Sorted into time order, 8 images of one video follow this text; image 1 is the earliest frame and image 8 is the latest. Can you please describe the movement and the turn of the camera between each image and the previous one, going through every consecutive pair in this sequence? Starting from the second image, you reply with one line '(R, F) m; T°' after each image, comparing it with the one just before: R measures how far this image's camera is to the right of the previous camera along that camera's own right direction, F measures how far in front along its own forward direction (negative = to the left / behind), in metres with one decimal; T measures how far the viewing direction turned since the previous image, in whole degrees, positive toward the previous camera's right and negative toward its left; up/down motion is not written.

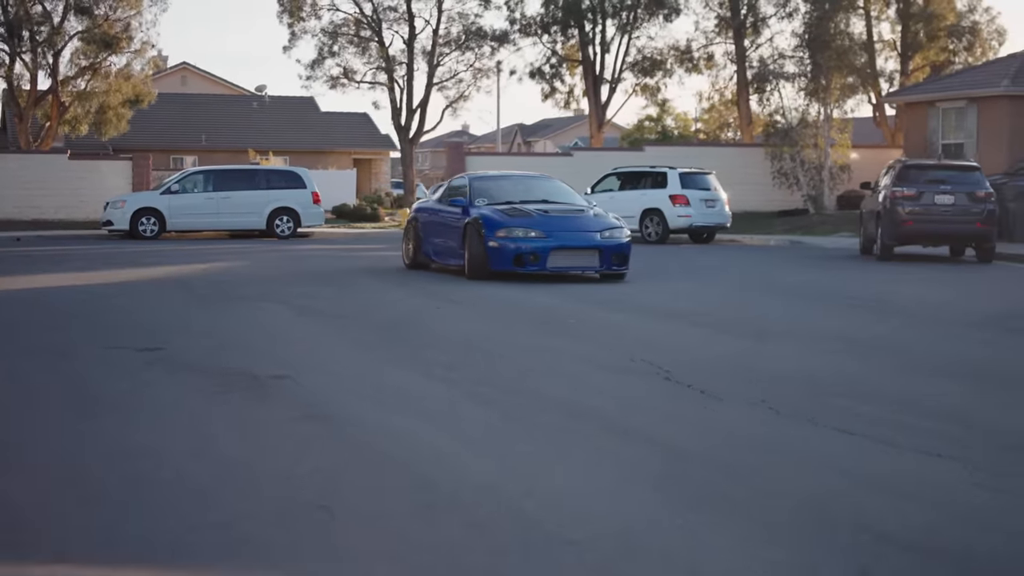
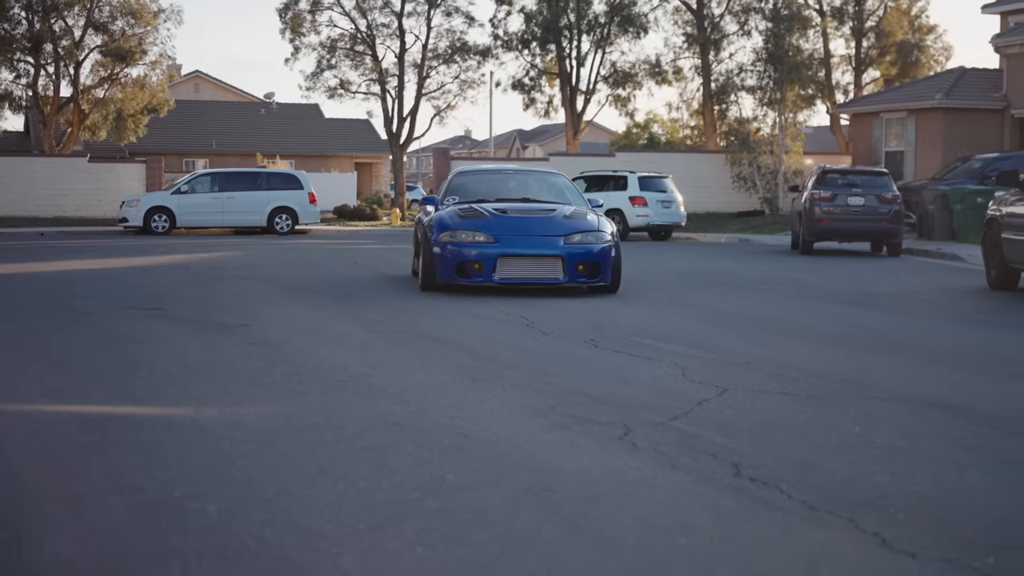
(+0.9, -2.9) m; -1°
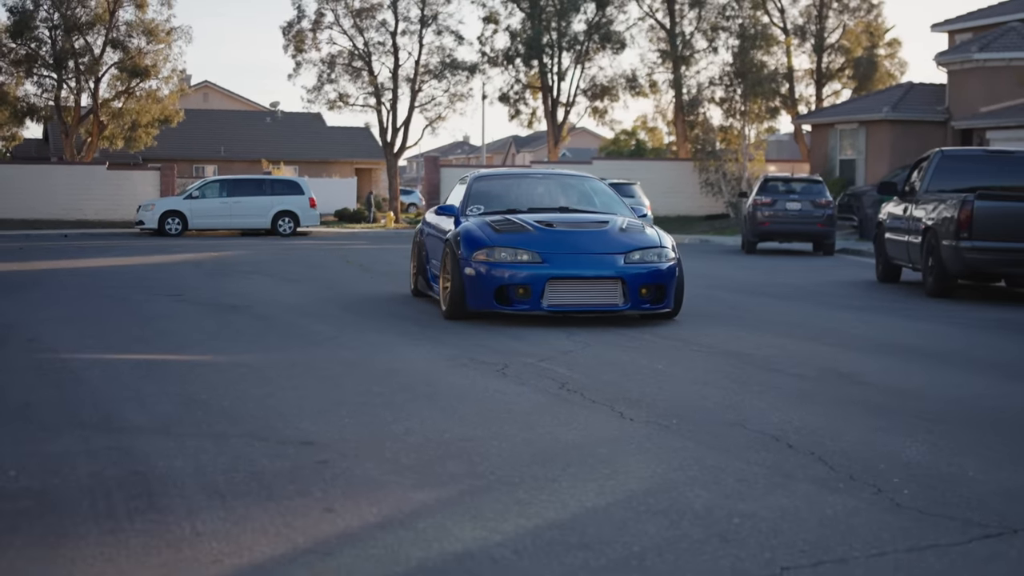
(+0.6, -3.0) m; 0°
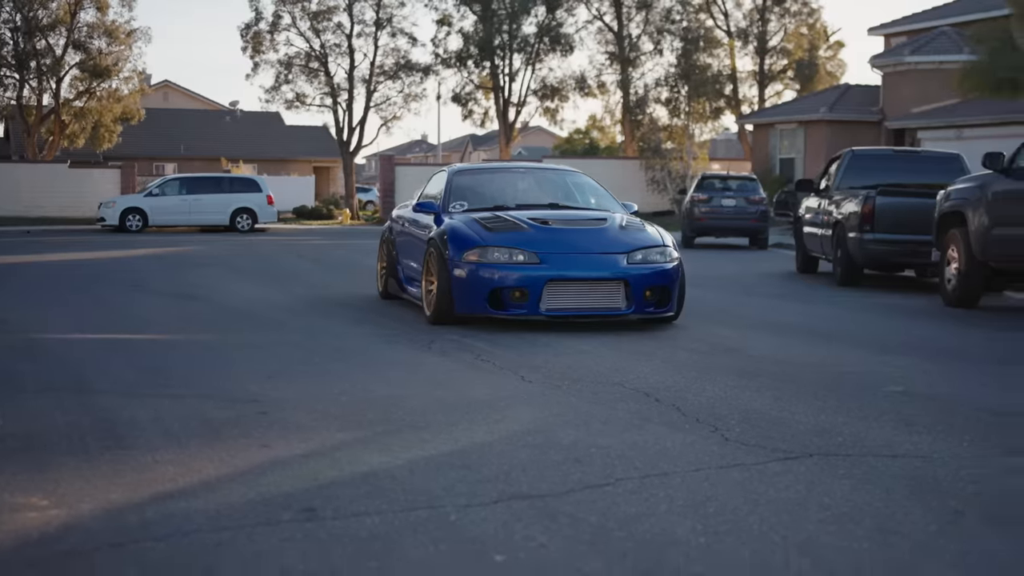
(+0.3, -1.2) m; +2°
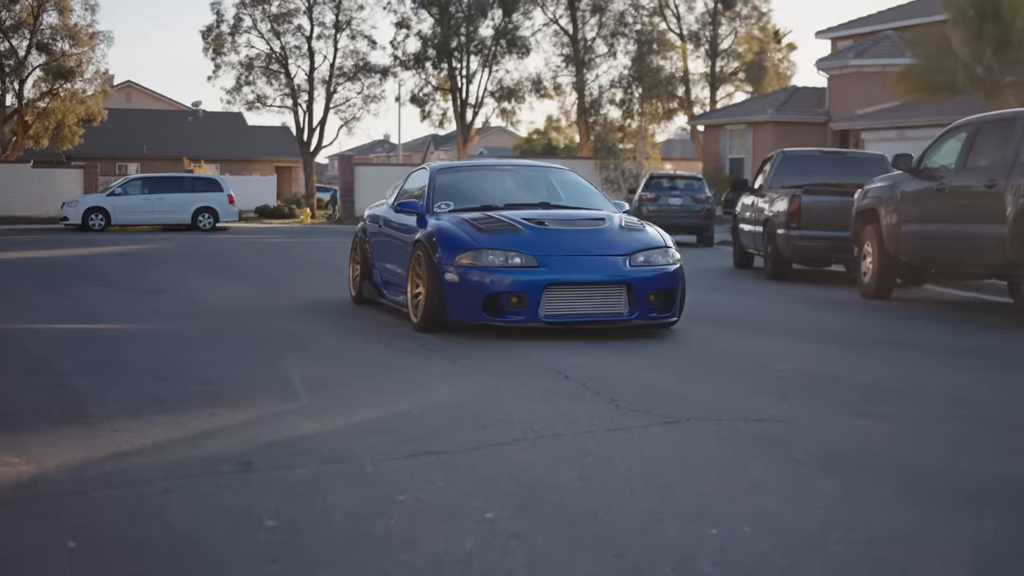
(+0.2, -0.9) m; +1°
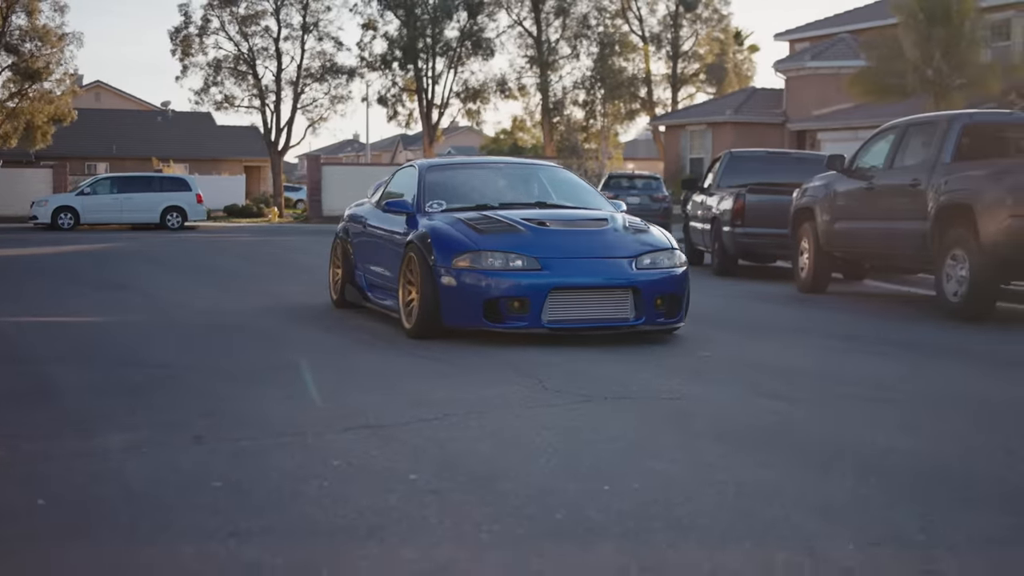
(+0.2, -0.7) m; +1°
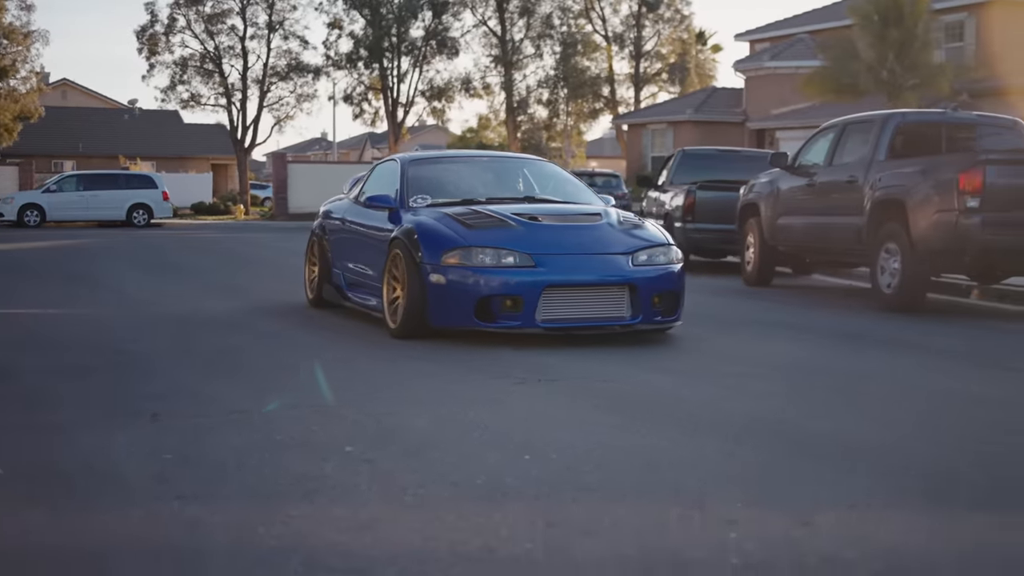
(+0.2, -0.5) m; +1°
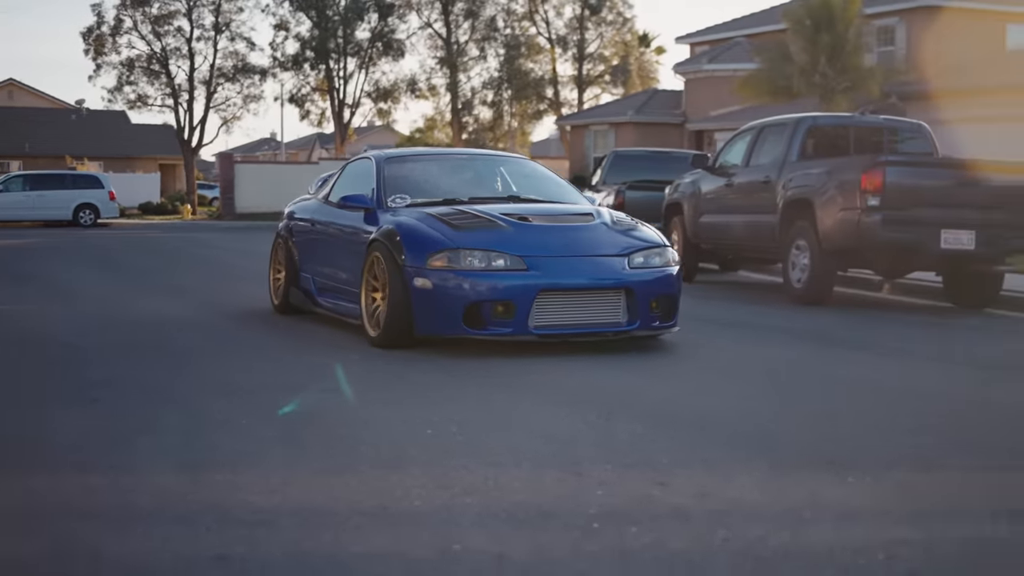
(+0.2, -0.6) m; +2°
